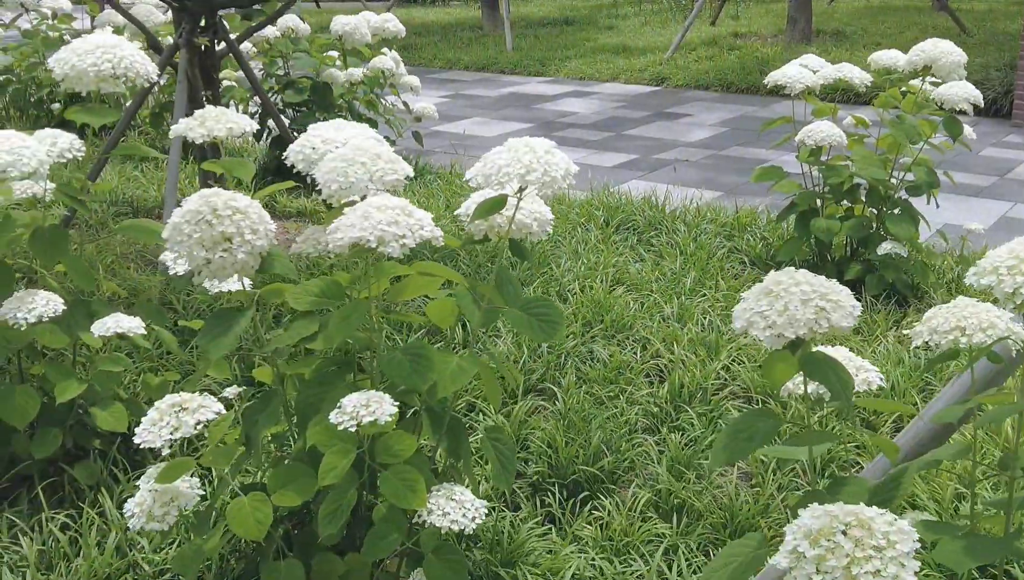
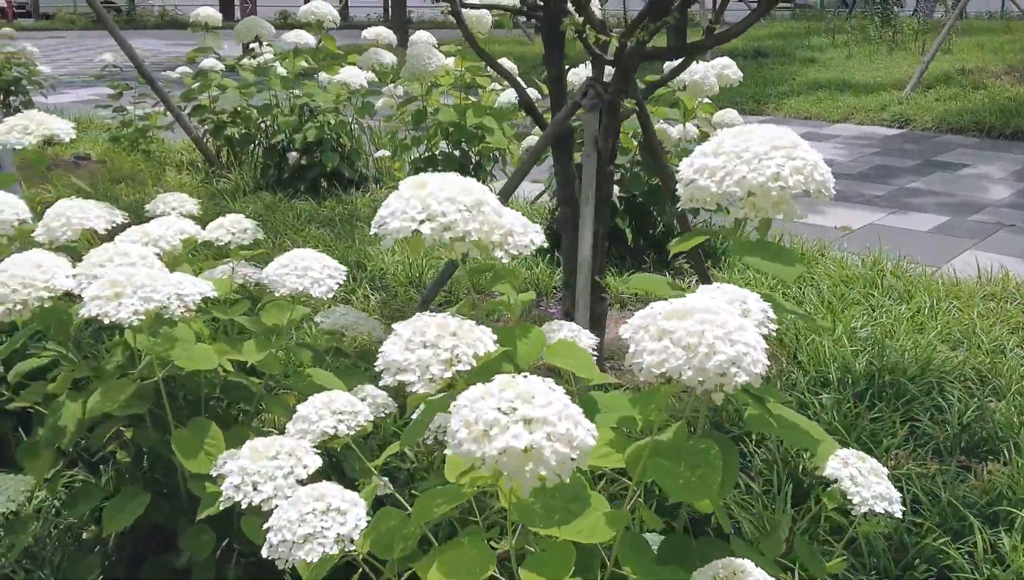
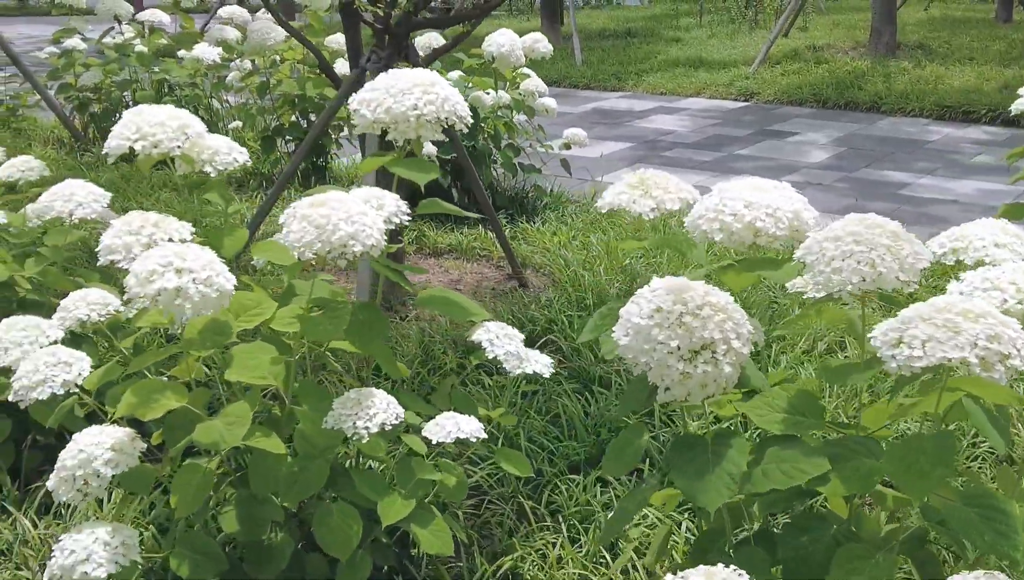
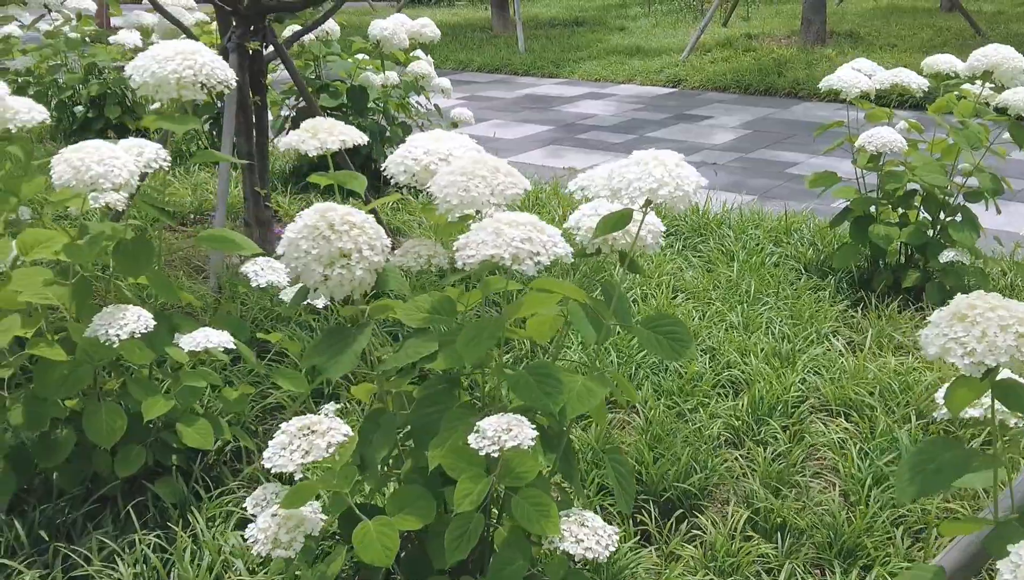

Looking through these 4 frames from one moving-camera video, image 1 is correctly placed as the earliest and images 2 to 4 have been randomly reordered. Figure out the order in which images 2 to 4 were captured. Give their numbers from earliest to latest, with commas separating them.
4, 3, 2
